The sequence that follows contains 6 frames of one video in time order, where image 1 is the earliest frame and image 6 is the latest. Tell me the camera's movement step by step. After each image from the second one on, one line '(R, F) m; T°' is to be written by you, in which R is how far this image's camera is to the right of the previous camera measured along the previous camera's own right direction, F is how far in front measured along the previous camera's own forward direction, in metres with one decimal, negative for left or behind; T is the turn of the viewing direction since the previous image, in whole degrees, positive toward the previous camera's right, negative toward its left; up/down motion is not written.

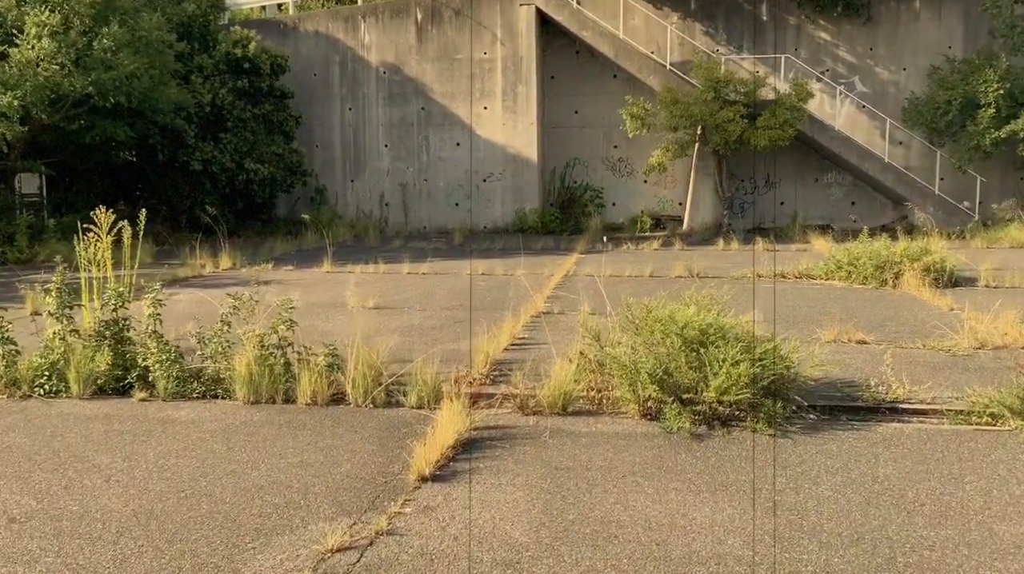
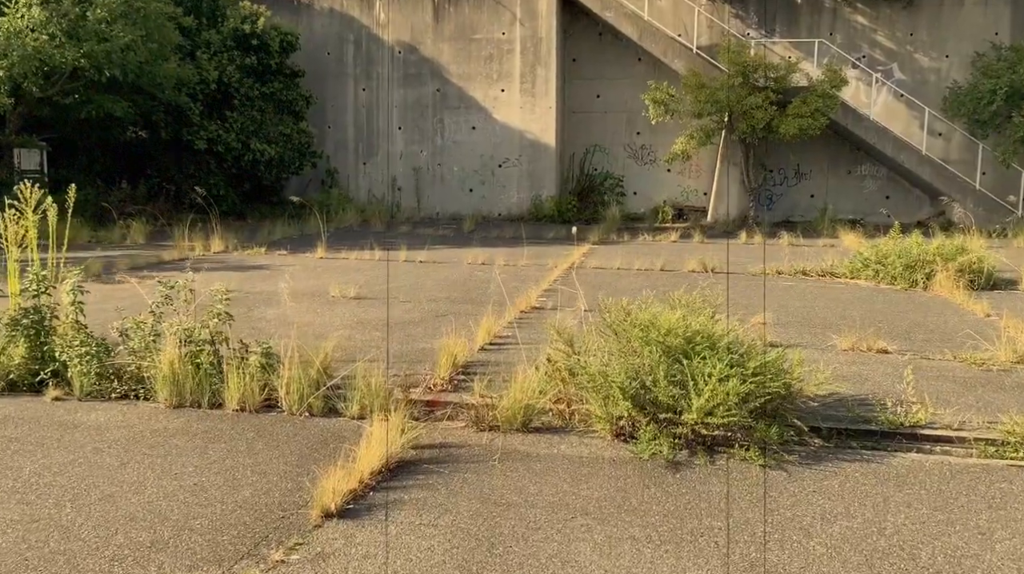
(+0.5, +1.3) m; -2°
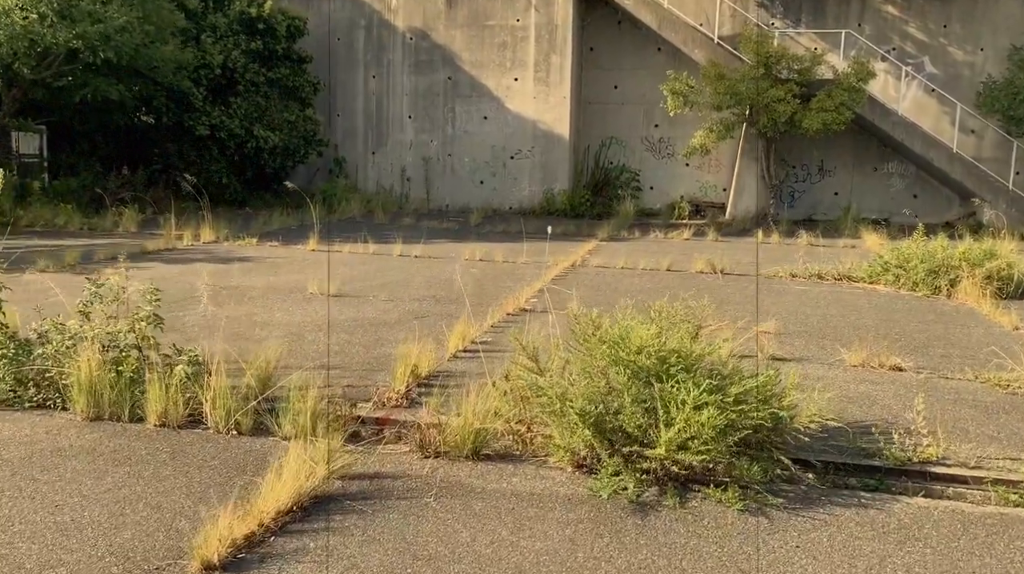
(+0.4, +1.0) m; -1°
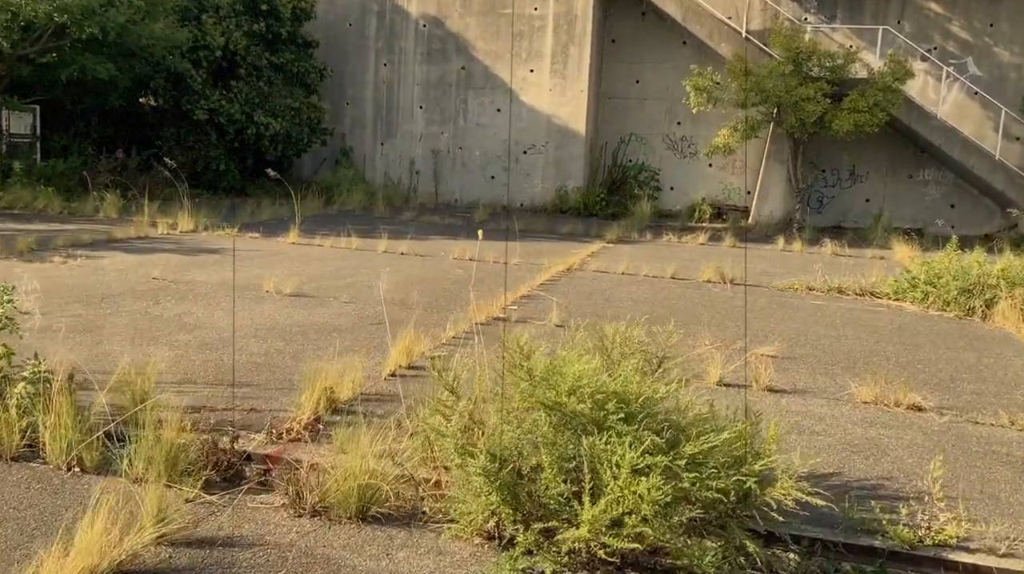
(+0.5, +1.4) m; -2°
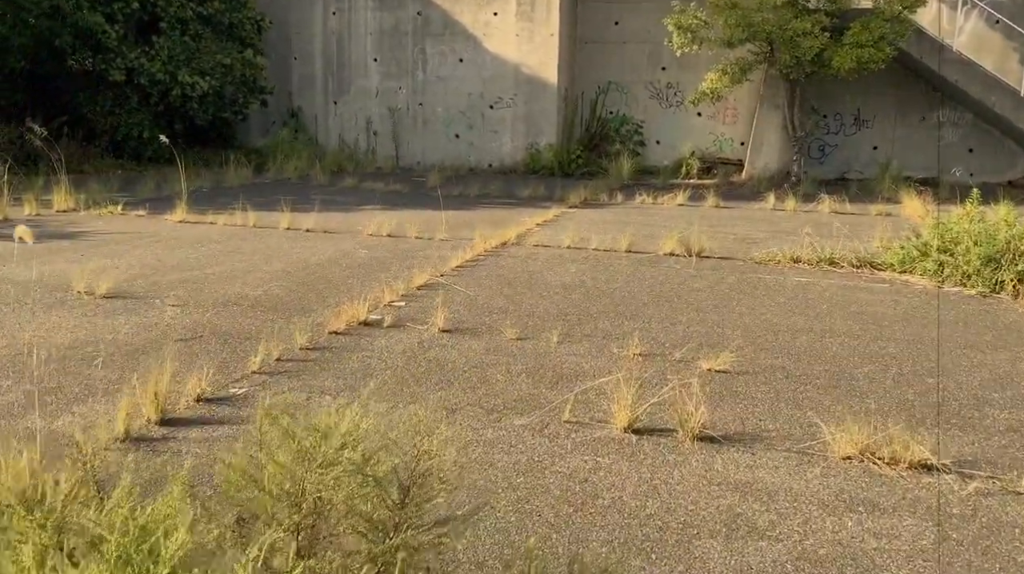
(+1.0, +2.8) m; -1°
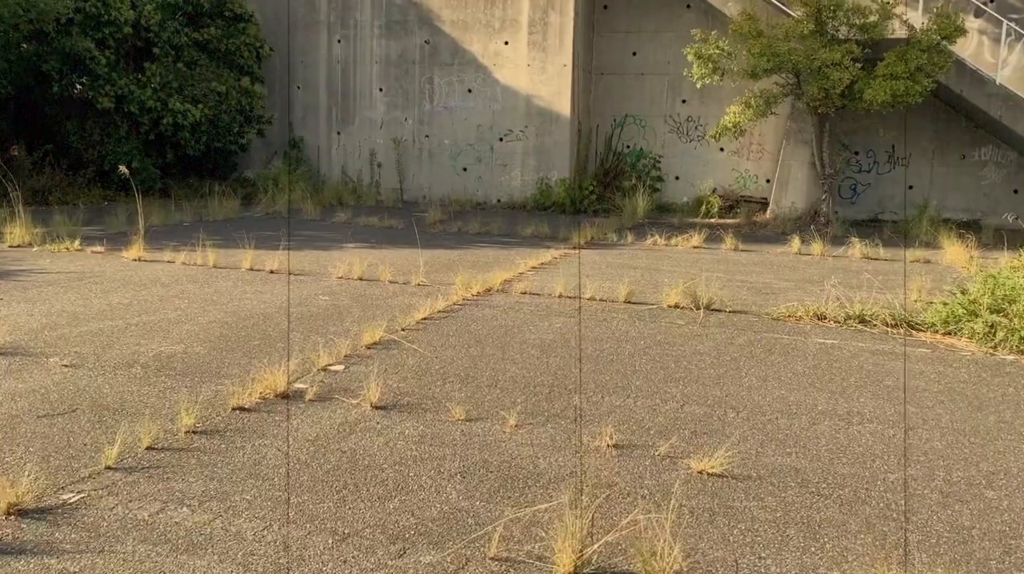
(+0.4, +1.5) m; -1°
